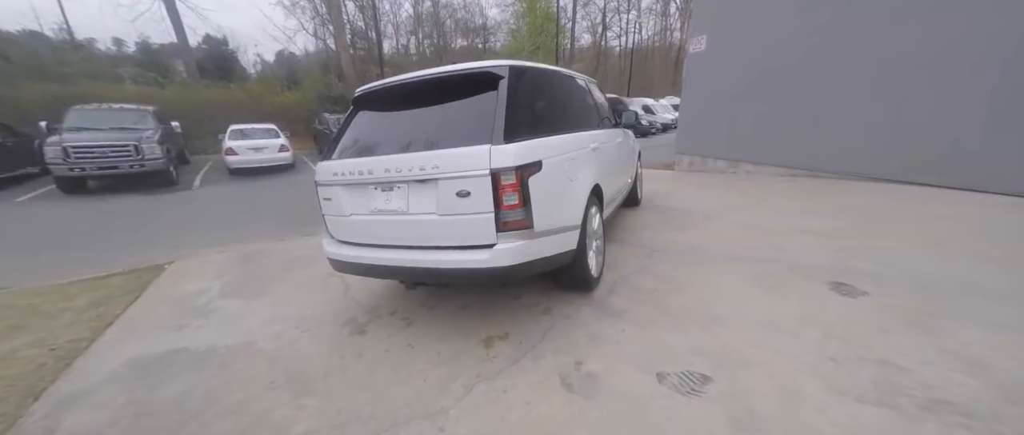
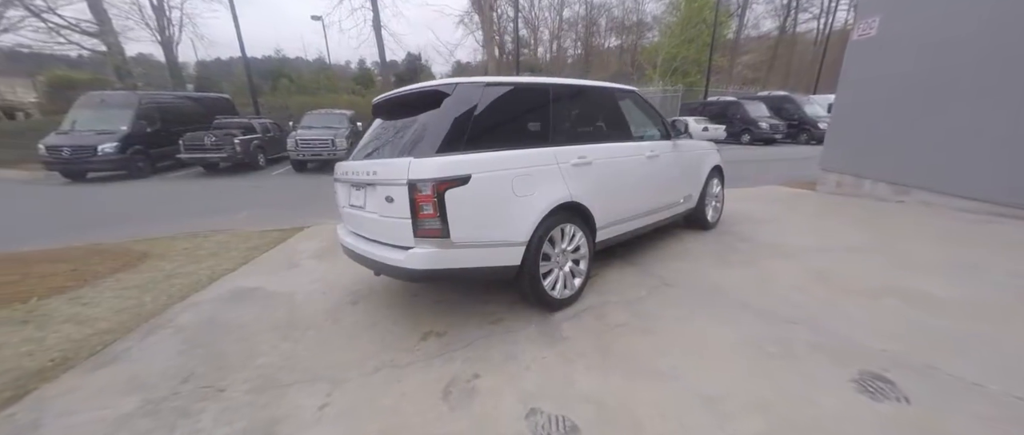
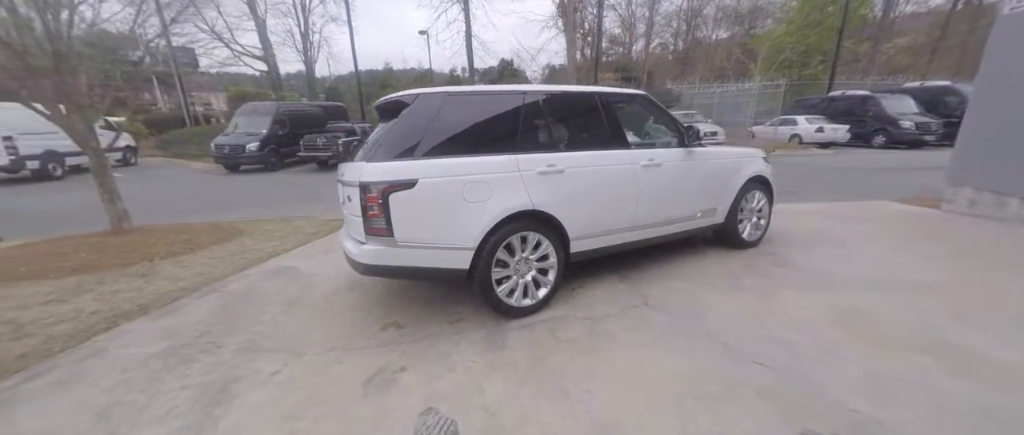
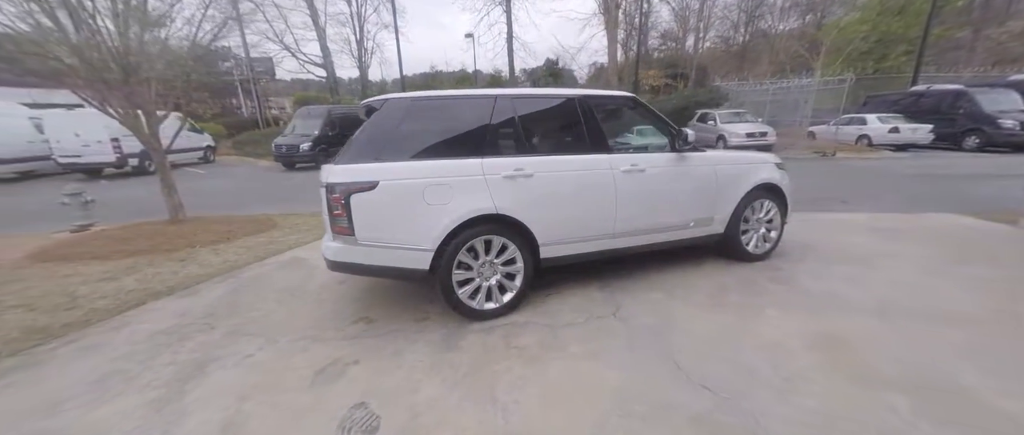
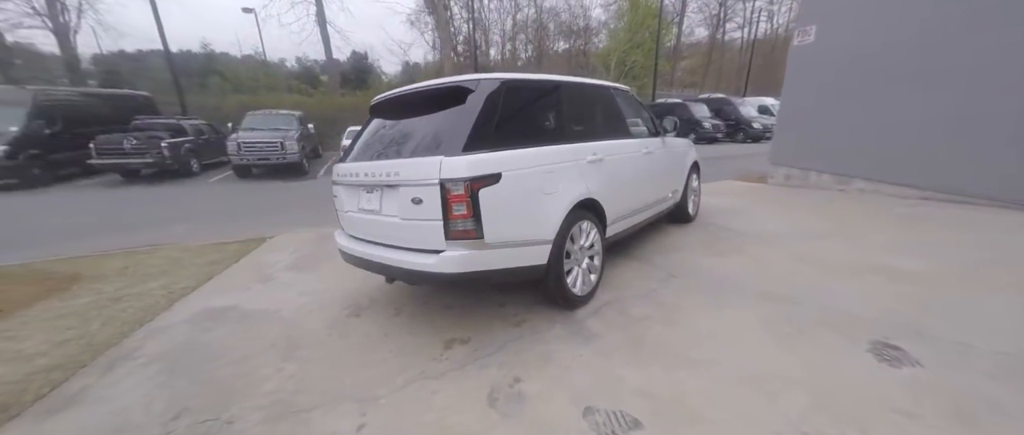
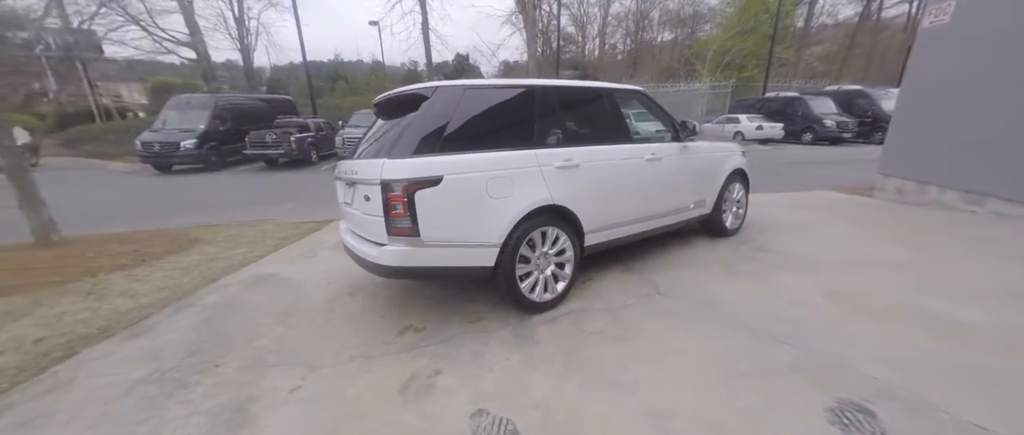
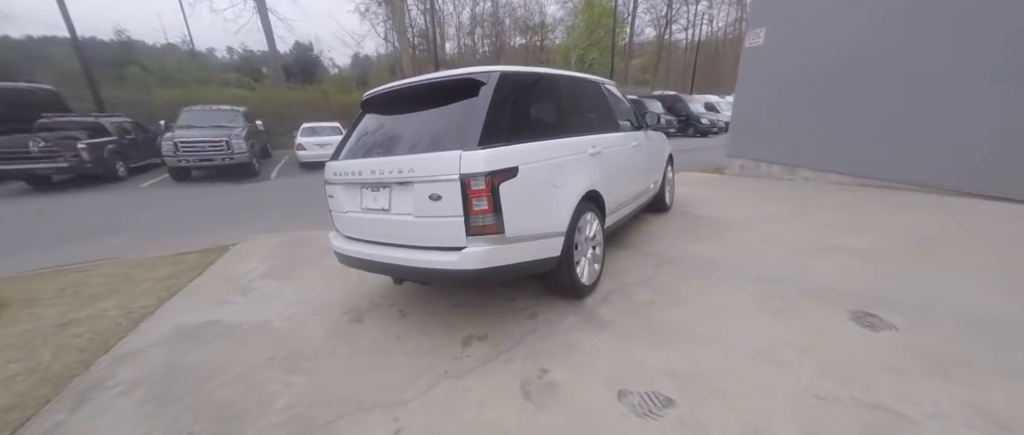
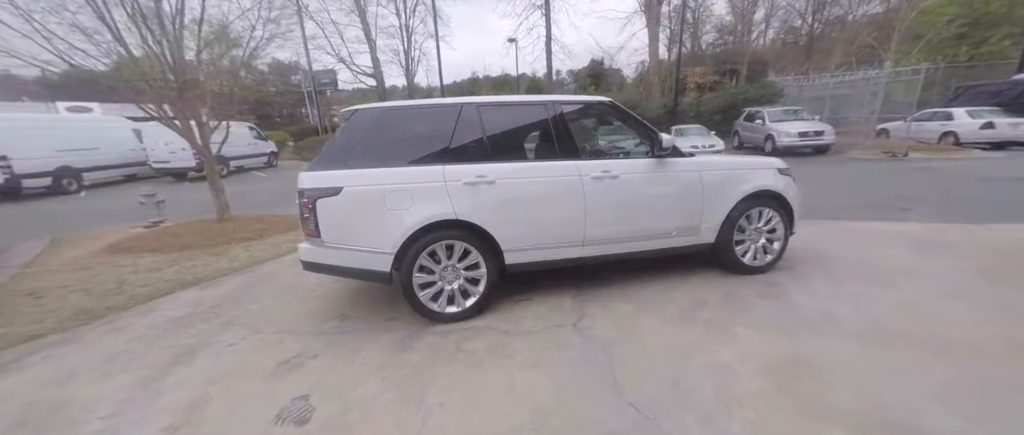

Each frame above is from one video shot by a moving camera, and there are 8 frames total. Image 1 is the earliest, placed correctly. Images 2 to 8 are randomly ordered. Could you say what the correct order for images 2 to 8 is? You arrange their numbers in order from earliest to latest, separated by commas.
7, 5, 2, 6, 3, 4, 8
